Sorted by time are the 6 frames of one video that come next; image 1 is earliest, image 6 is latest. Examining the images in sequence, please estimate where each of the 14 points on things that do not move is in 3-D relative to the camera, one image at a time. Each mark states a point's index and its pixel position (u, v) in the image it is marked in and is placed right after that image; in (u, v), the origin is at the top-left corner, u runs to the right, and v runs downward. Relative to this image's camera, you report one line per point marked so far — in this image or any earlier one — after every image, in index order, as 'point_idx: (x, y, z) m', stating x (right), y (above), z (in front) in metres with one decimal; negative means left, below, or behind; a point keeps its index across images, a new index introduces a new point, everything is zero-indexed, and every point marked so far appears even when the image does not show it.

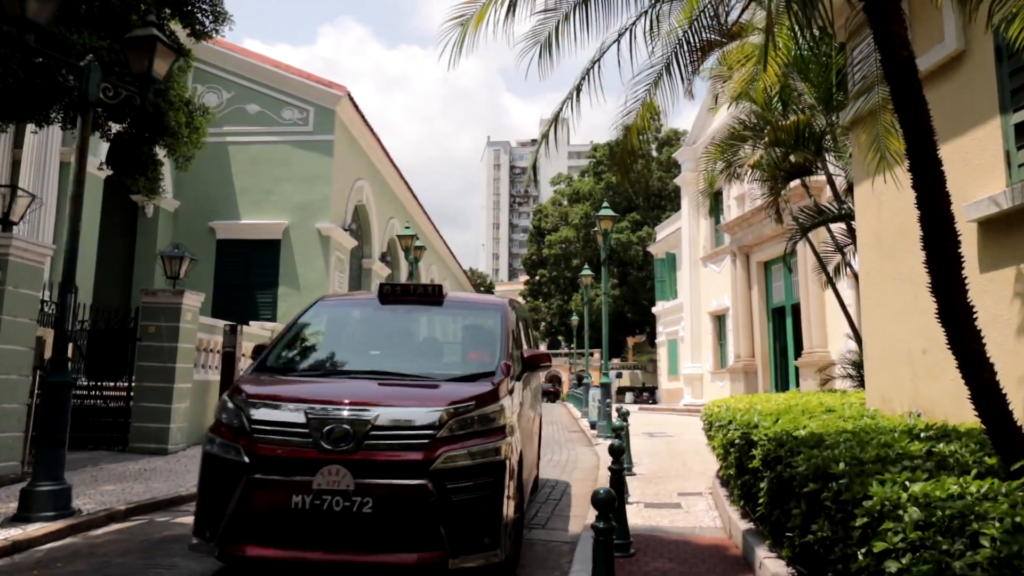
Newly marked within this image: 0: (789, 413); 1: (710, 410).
0: (+2.1, -1.0, +5.7) m
1: (+1.9, -1.2, +7.0) m
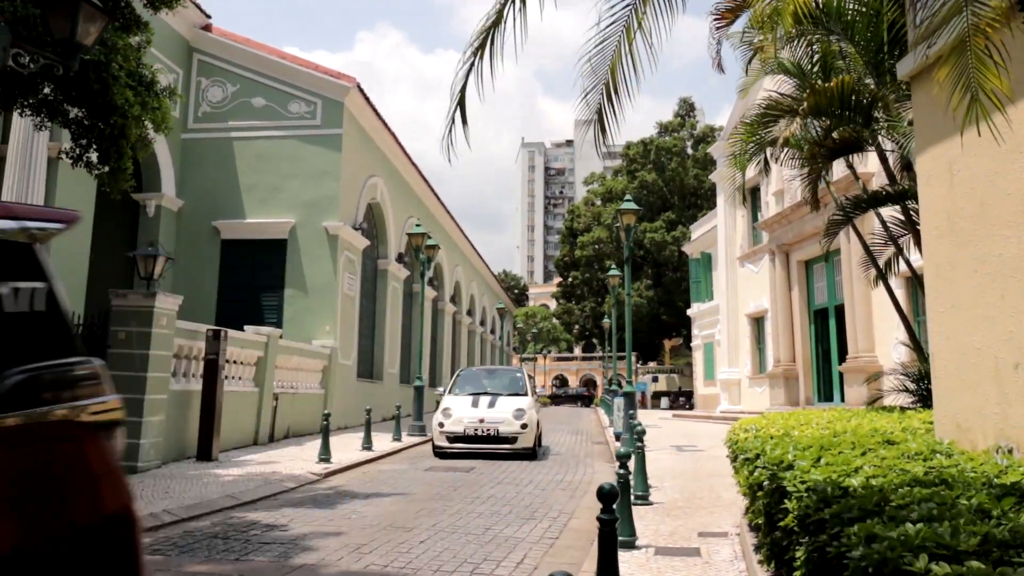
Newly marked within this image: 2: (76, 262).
0: (+1.9, -0.9, +4.4) m
1: (+1.7, -1.2, +5.7) m
2: (-8.4, +0.4, +14.3) m
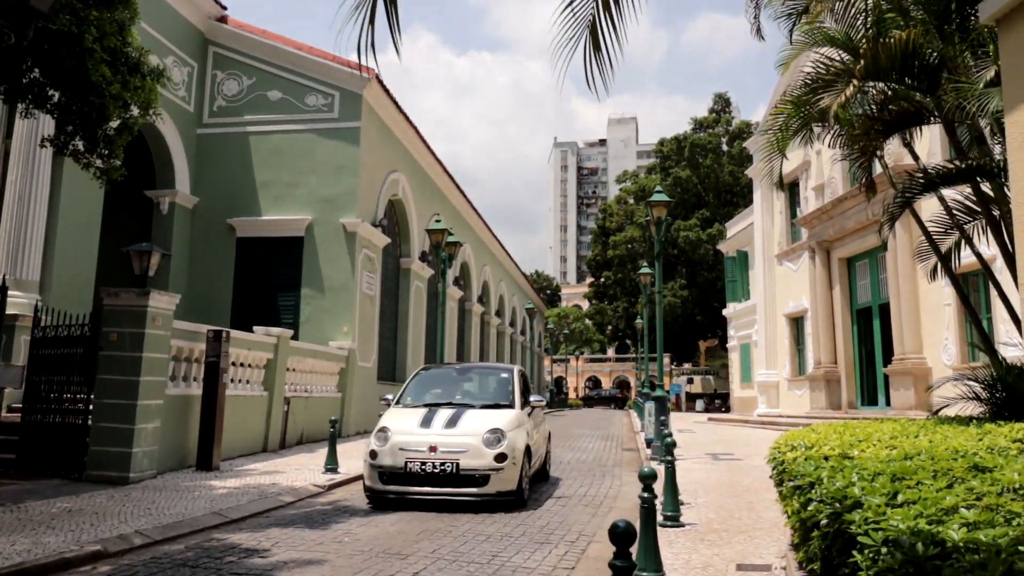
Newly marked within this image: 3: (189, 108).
0: (+1.9, -0.9, +3.5) m
1: (+1.8, -1.1, +4.8) m
2: (-8.0, +0.4, +13.8) m
3: (-7.8, +4.3, +17.9) m
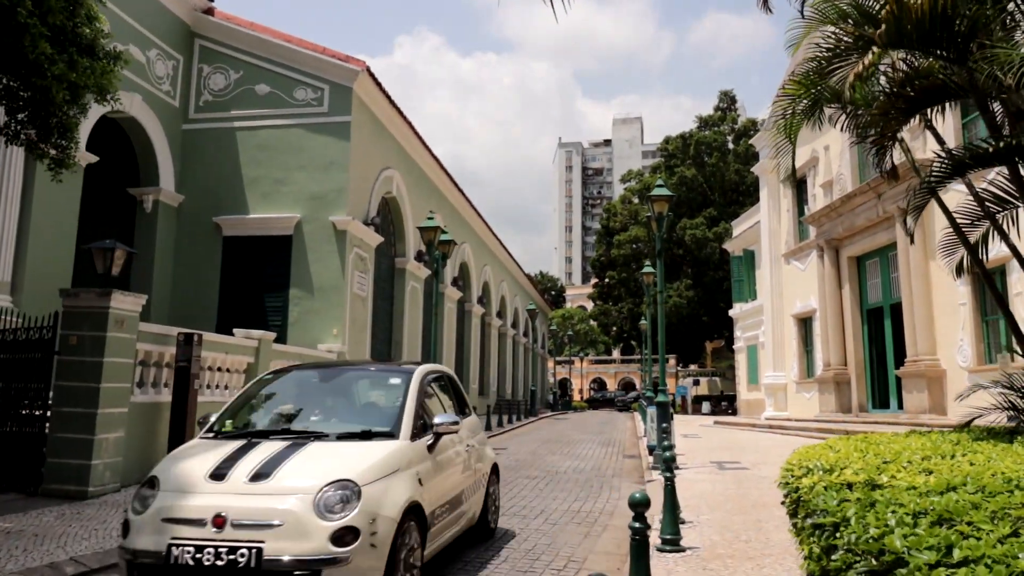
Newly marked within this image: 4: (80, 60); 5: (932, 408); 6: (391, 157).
0: (+1.7, -0.9, +2.8) m
1: (+1.6, -1.1, +4.1) m
2: (-8.1, +0.4, +13.2) m
3: (-7.9, +4.3, +17.3) m
4: (-4.2, +2.2, +7.2) m
5: (+9.9, -2.8, +17.4) m
6: (-3.2, +3.5, +19.6) m
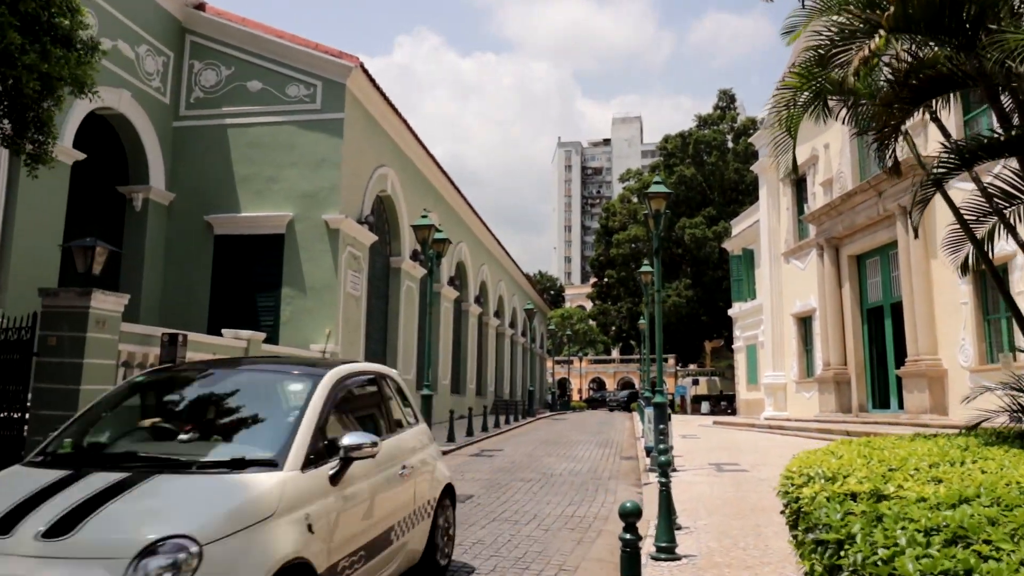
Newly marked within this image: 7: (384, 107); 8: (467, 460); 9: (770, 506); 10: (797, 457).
0: (+1.6, -0.8, +2.5) m
1: (+1.5, -1.1, +3.9) m
2: (-8.2, +0.4, +13.0) m
3: (-8.0, +4.3, +17.0) m
4: (-4.3, +2.2, +6.9) m
5: (+9.8, -2.8, +17.2) m
6: (-3.3, +3.5, +19.3) m
7: (-3.2, +4.5, +18.4) m
8: (-0.8, -3.2, +13.8) m
9: (+2.9, -2.5, +8.3) m
10: (+1.8, -1.1, +4.7) m
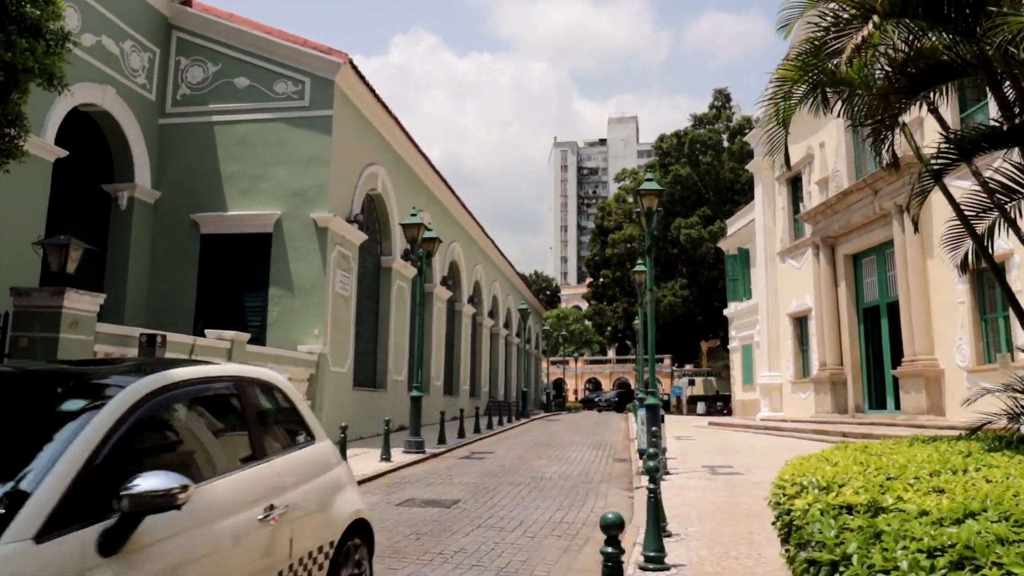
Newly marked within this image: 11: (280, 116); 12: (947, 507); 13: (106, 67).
0: (+1.4, -0.8, +2.3) m
1: (+1.4, -1.1, +3.7) m
2: (-8.4, +0.4, +12.7) m
3: (-8.2, +4.3, +16.7) m
4: (-4.4, +2.2, +6.7) m
5: (+9.6, -2.8, +17.0) m
6: (-3.5, +3.5, +19.1) m
7: (-3.4, +4.5, +18.1) m
8: (-1.0, -3.2, +13.5) m
9: (+2.8, -2.4, +8.1) m
10: (+1.7, -1.1, +4.5) m
11: (-5.2, +3.8, +16.5) m
12: (+1.7, -0.9, +2.9) m
13: (-8.4, +4.5, +15.2) m
